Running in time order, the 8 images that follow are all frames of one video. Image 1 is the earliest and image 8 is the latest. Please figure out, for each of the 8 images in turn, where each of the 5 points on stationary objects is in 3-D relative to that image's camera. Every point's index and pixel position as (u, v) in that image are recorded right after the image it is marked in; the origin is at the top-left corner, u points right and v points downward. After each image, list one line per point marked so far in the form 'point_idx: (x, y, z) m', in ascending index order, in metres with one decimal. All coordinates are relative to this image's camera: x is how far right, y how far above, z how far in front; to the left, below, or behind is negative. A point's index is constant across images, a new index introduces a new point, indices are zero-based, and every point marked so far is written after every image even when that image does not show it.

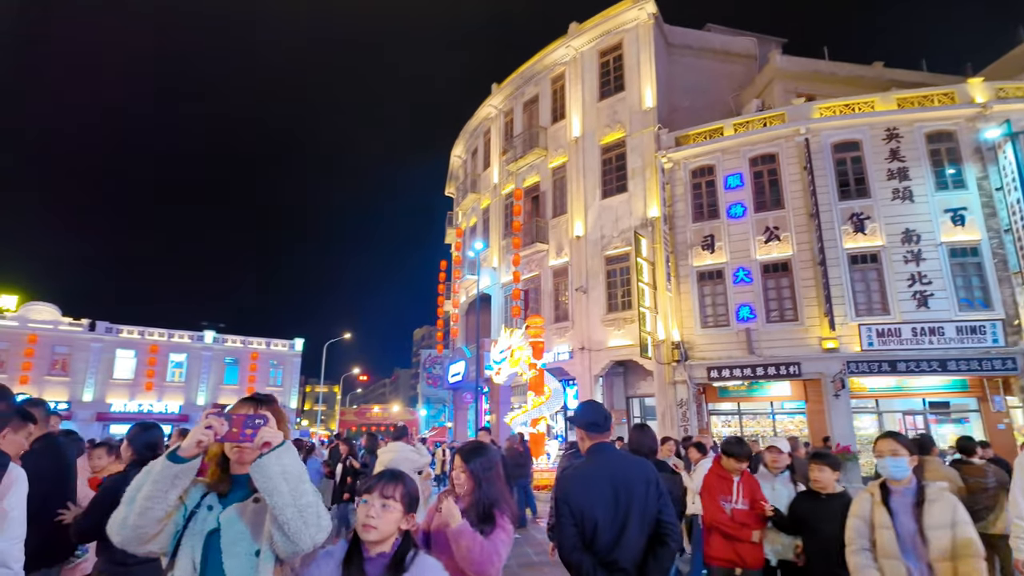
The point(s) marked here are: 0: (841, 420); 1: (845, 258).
0: (+9.5, -3.8, +17.2) m
1: (+10.2, +0.9, +18.3) m
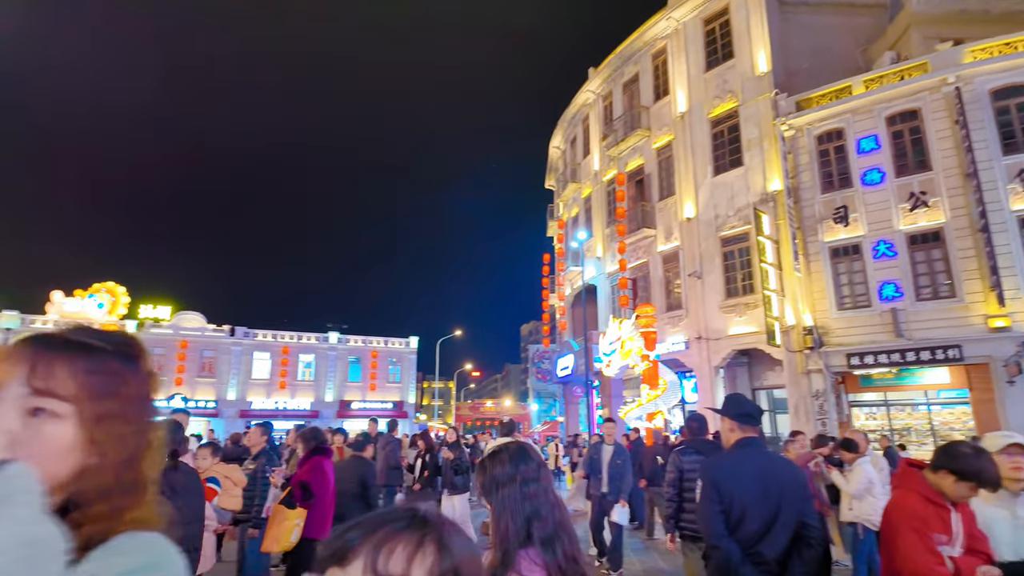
0: (+12.5, -3.0, +14.6) m
1: (+13.2, +1.8, +15.6) m
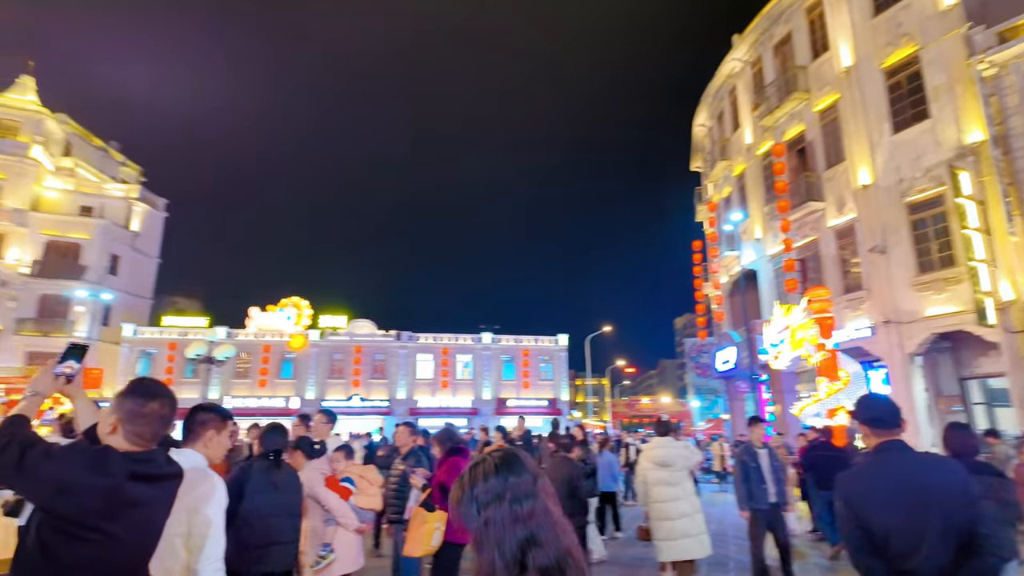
0: (+15.8, -2.0, +10.7) m
1: (+16.3, +2.8, +11.4) m
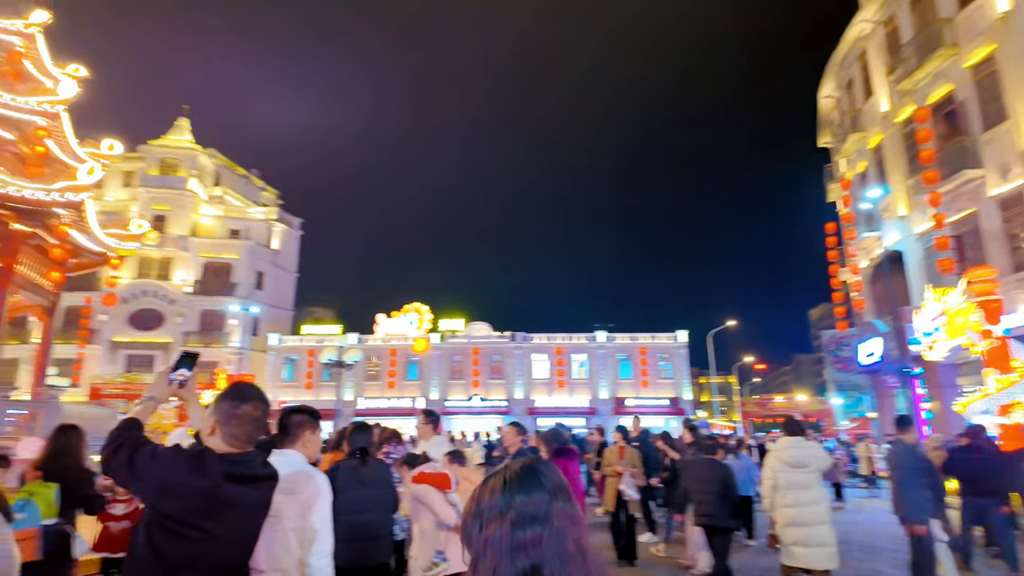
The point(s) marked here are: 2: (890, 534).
0: (+17.5, -1.2, +7.4) m
1: (+18.0, +3.6, +8.0) m
2: (+6.7, -4.4, +10.5) m
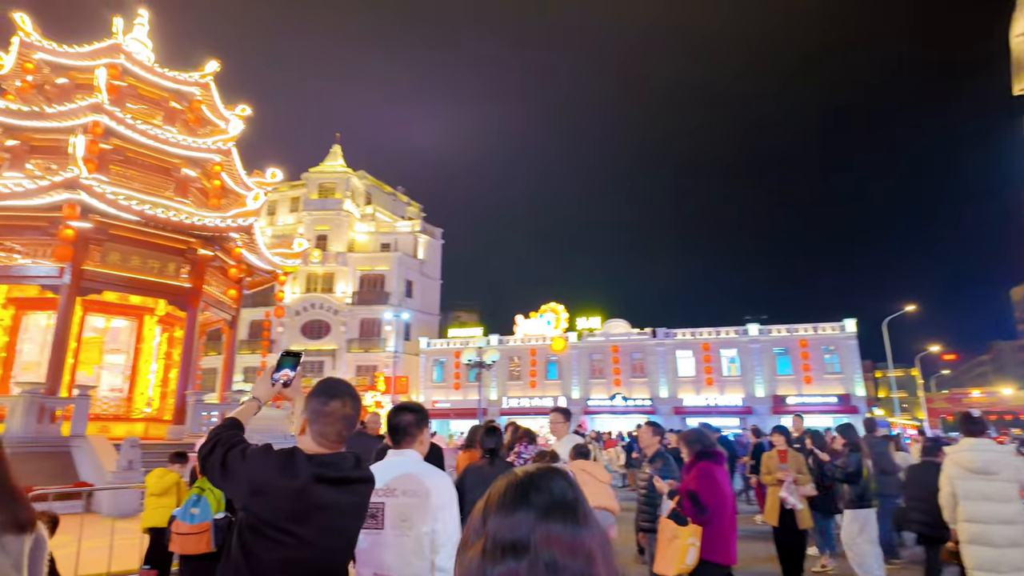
0: (+18.6, -0.2, +2.9) m
1: (+18.9, +4.7, +3.4) m
2: (+9.0, -3.9, +8.4) m
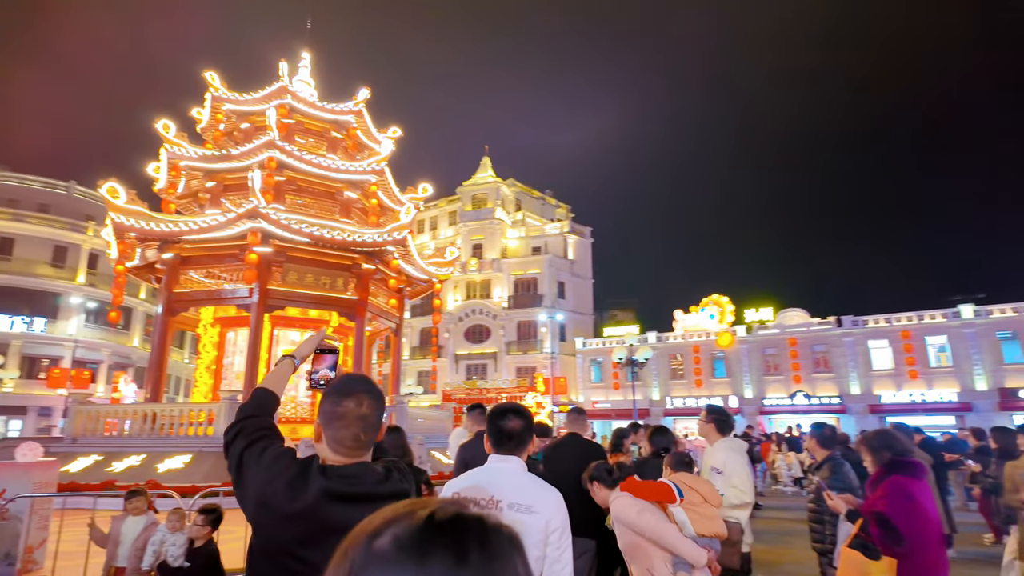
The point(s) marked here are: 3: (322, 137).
0: (+18.3, +1.1, -2.5) m
1: (+18.5, +6.0, -2.0) m
2: (+10.8, -3.1, +5.4) m
3: (-5.4, +4.3, +17.0) m
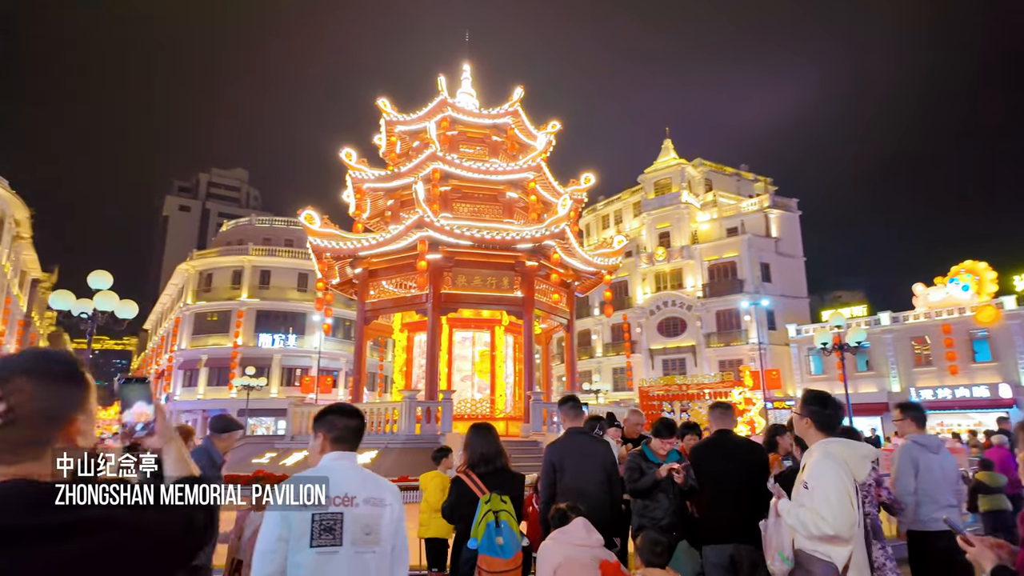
0: (+15.3, +2.7, -8.9) m
1: (+15.2, +7.6, -8.4) m
2: (+11.2, -2.1, +1.0) m
3: (-0.8, +4.3, +17.5) m
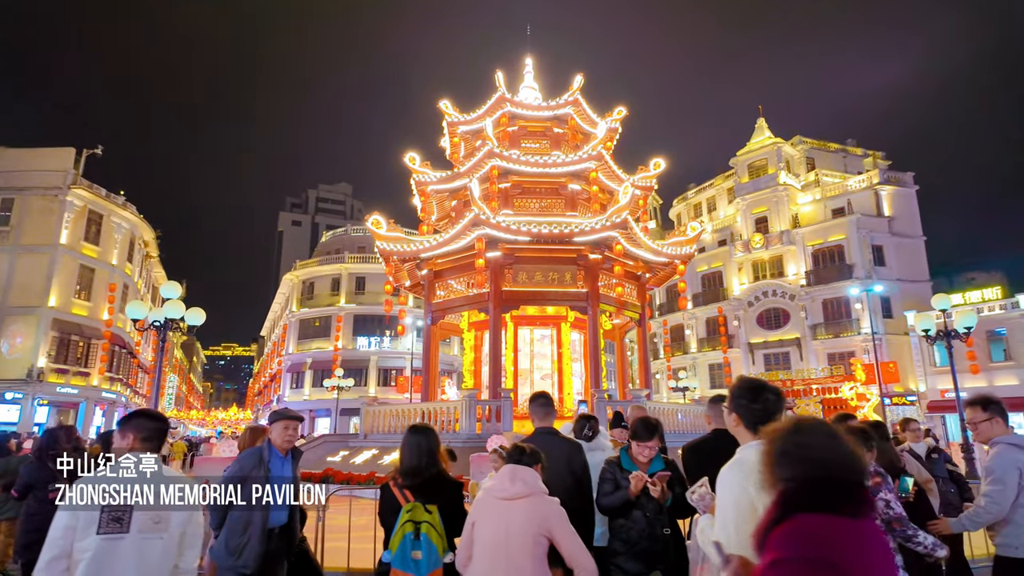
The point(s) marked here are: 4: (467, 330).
0: (+12.6, +3.3, -11.5) m
1: (+12.4, +8.2, -11.1) m
2: (+10.3, -1.6, -1.1) m
3: (+1.0, +4.4, +17.1) m
4: (-1.3, -1.2, +16.8) m
